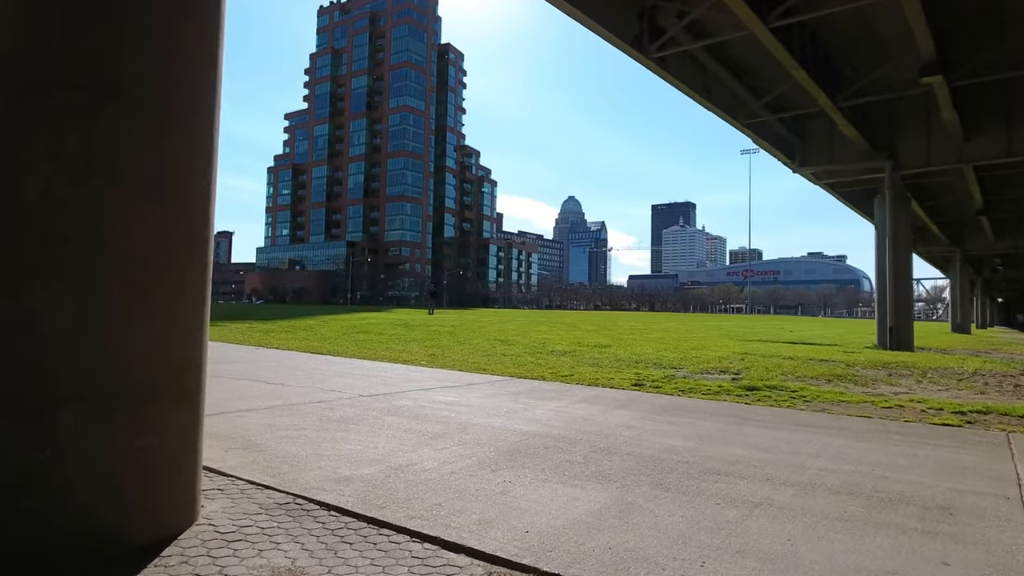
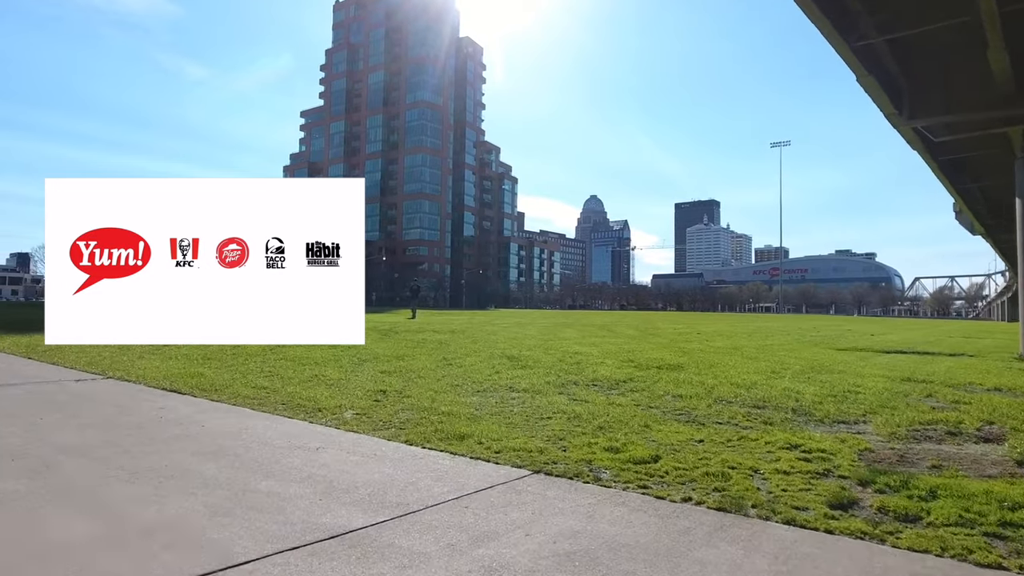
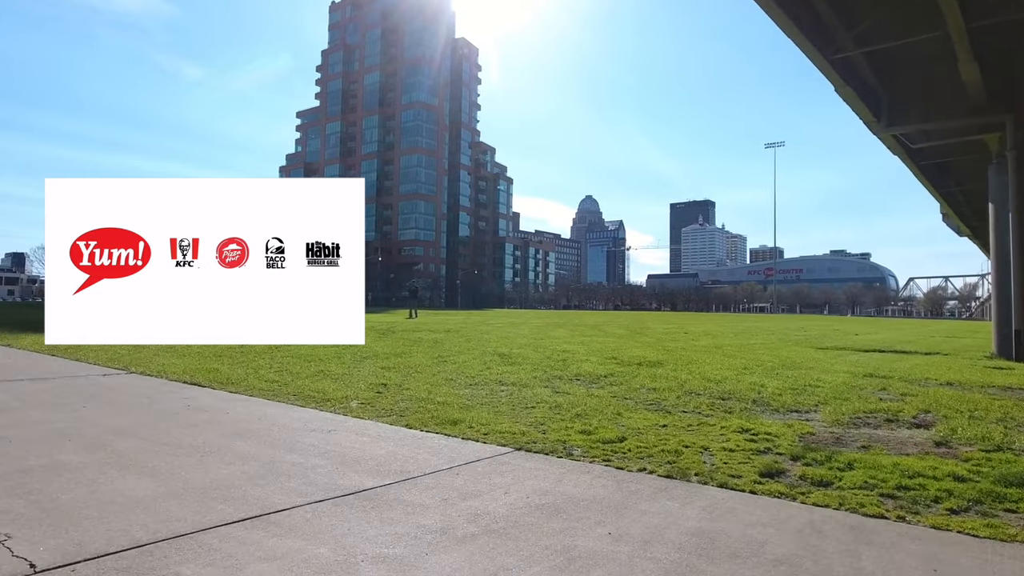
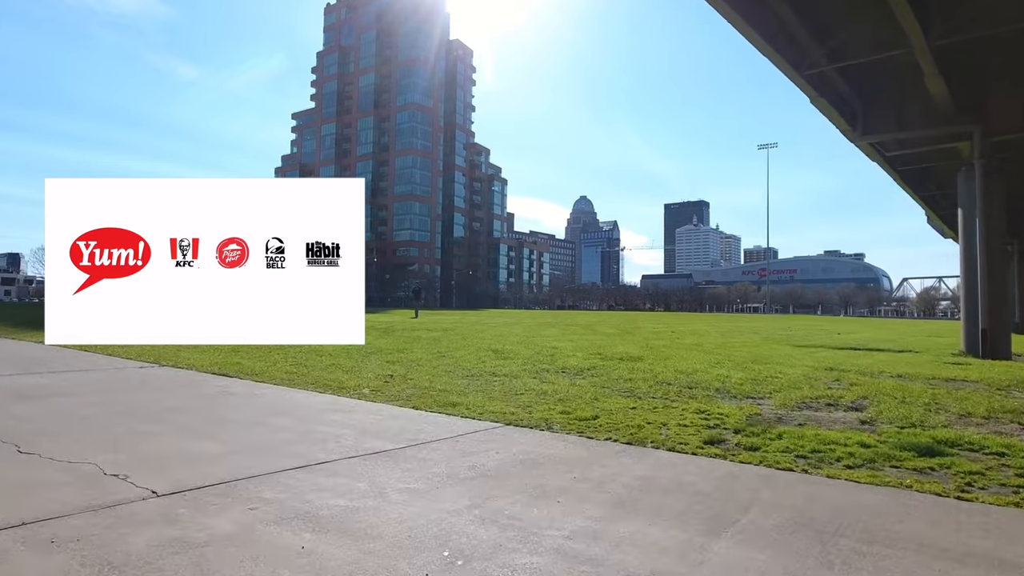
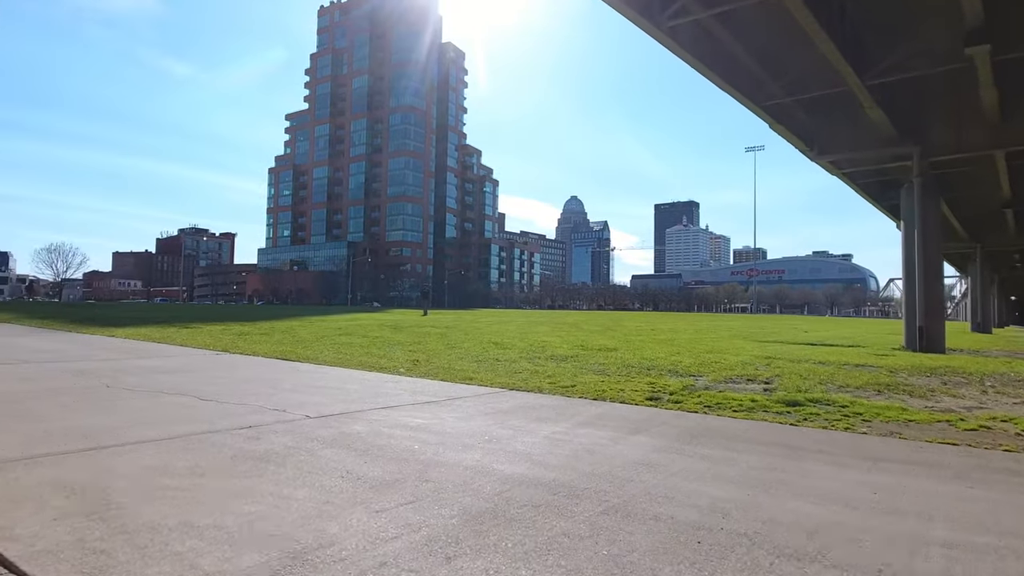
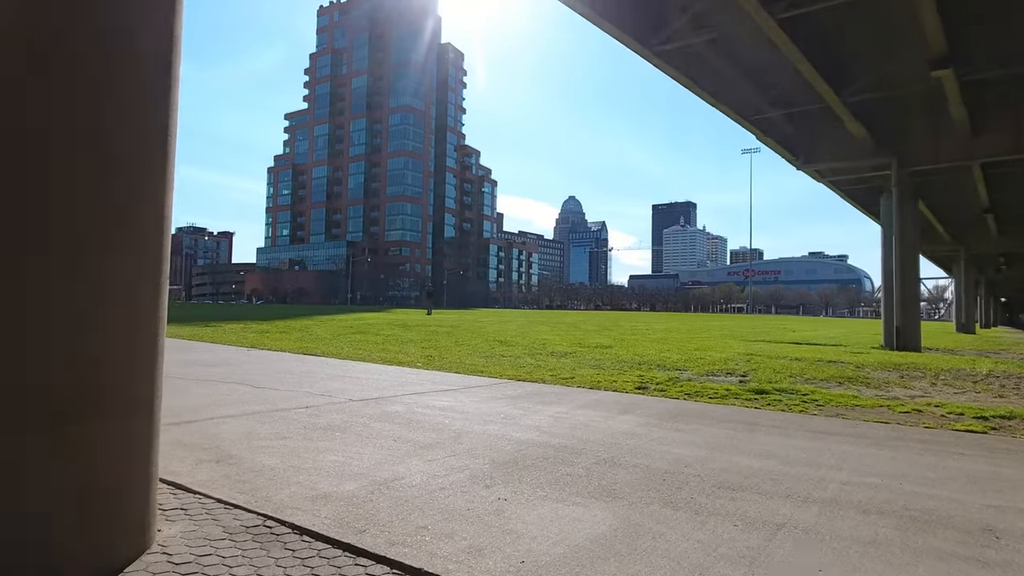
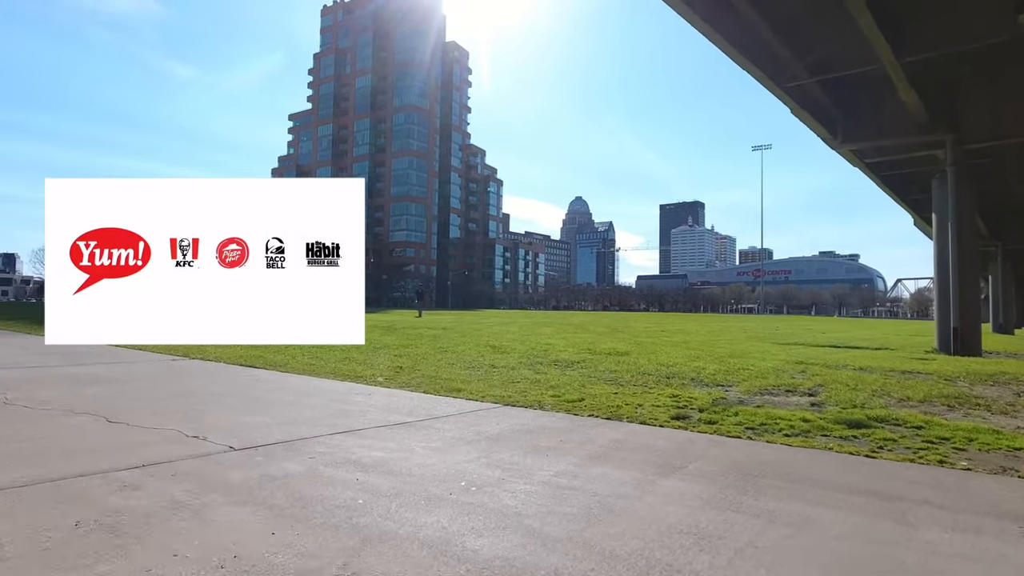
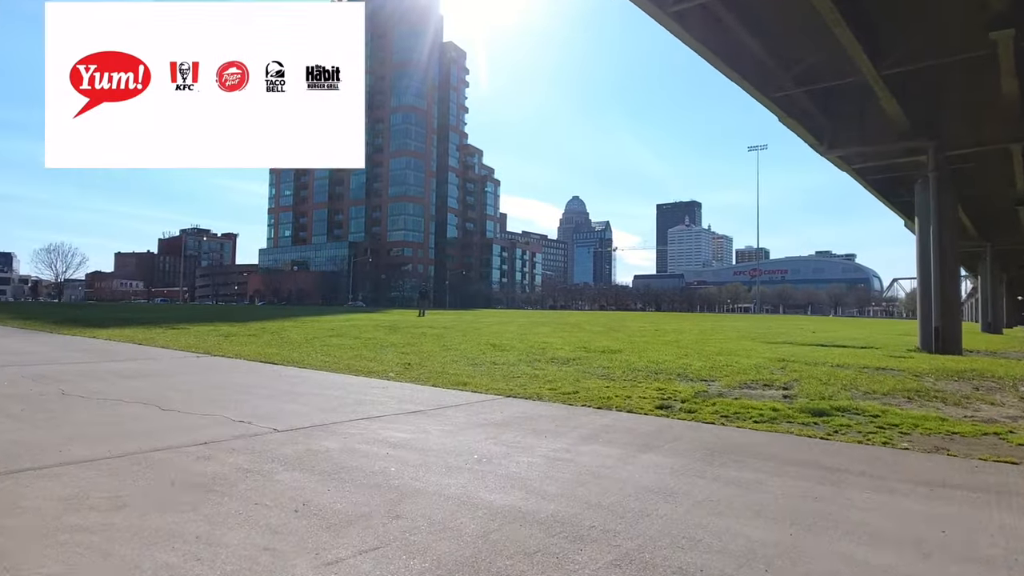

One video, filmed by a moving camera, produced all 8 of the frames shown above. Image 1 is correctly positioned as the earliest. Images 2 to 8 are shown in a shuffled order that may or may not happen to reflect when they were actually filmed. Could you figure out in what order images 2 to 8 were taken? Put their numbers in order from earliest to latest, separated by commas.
6, 5, 8, 7, 4, 3, 2
